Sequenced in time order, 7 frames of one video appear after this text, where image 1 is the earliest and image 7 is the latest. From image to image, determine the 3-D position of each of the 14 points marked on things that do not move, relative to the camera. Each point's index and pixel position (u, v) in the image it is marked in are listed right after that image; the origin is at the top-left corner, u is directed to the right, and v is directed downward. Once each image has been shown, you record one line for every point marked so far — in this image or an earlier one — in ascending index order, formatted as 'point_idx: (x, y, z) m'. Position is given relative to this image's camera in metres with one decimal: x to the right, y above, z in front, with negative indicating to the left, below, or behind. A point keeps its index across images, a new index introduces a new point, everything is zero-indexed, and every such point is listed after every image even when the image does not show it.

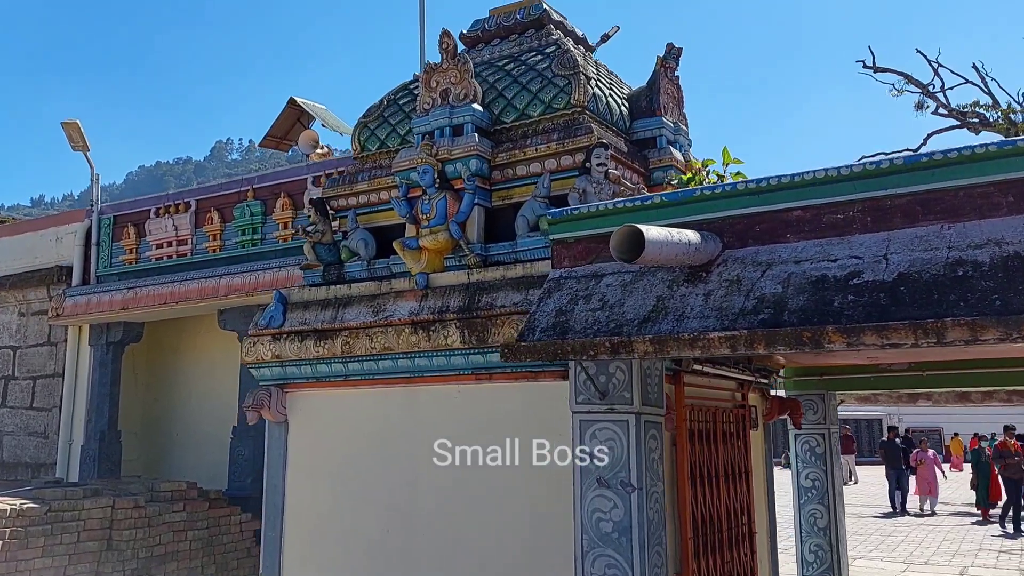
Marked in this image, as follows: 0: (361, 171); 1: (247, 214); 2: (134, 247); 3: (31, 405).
0: (-0.7, +0.5, +3.9) m
1: (-2.2, +0.6, +7.3) m
2: (-3.5, +0.4, +8.1) m
3: (-4.7, -1.1, +8.5) m
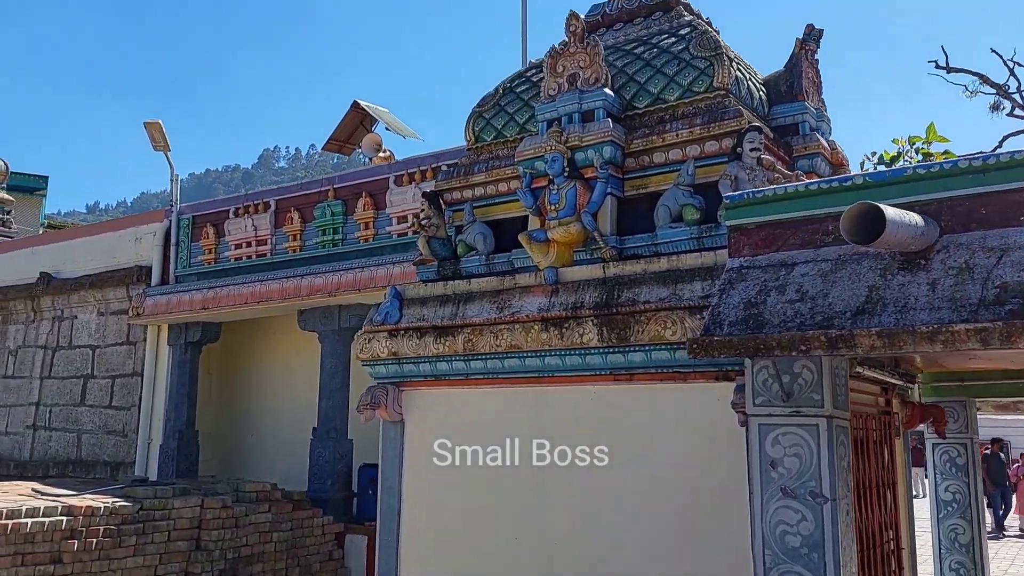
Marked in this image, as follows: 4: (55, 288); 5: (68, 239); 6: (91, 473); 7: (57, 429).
0: (-0.1, +0.5, +3.7) m
1: (-1.5, +0.6, +7.2) m
2: (-2.8, +0.4, +8.1) m
3: (-3.9, -1.1, +8.6) m
4: (-4.8, 0.0, +9.2) m
5: (-4.8, +0.5, +9.5) m
6: (-4.1, -1.8, +8.5) m
7: (-4.7, -1.4, +9.0) m
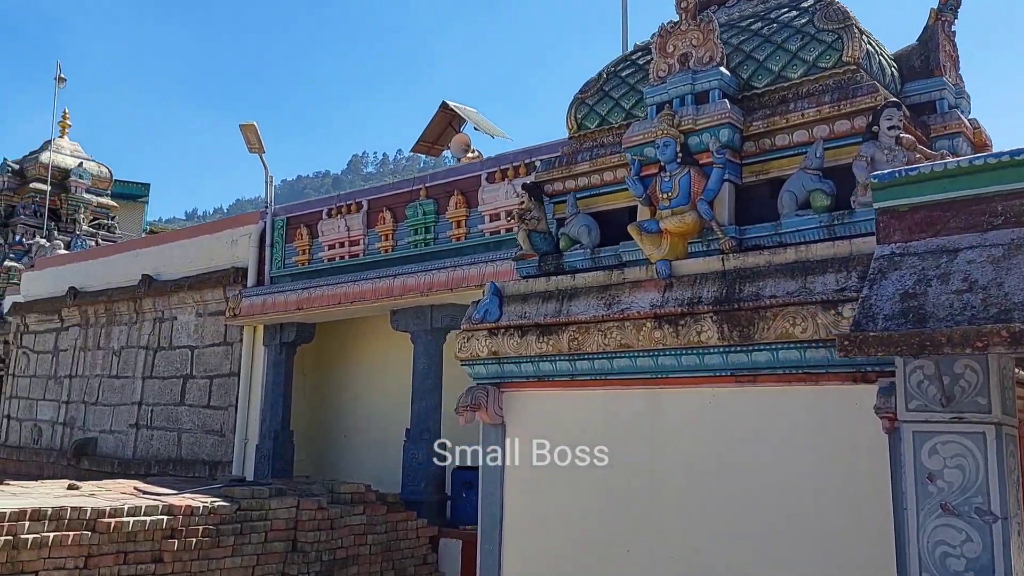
0: (+0.3, +0.6, +3.5) m
1: (-0.8, +0.6, +7.1) m
2: (-1.9, +0.4, +8.1) m
3: (-3.0, -1.2, +8.7) m
4: (-3.8, 0.0, +9.4) m
5: (-3.8, +0.5, +9.7) m
6: (-3.2, -1.8, +8.6) m
7: (-3.7, -1.5, +9.2) m
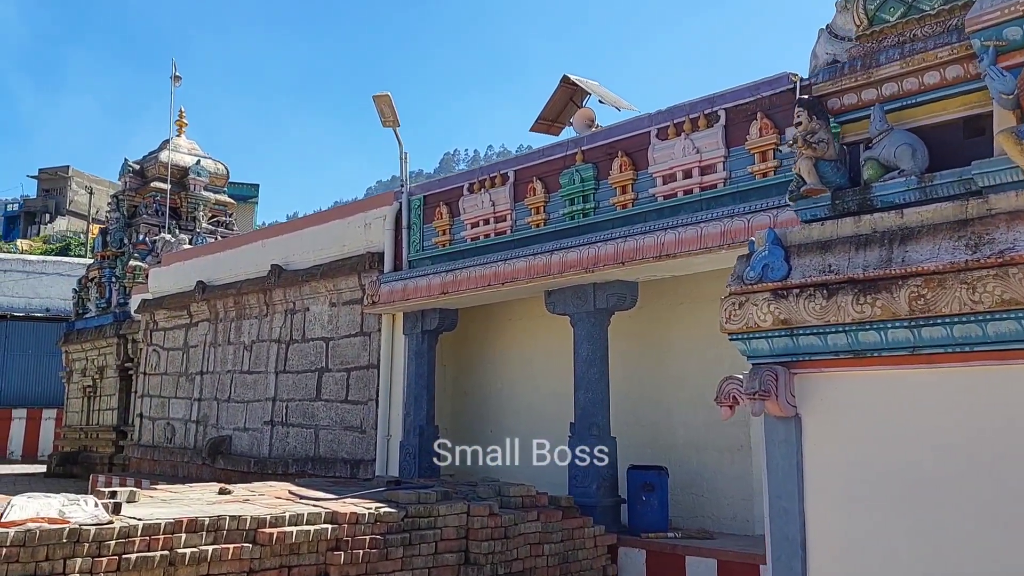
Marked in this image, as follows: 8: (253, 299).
0: (+1.1, +0.7, +2.6) m
1: (+0.5, +0.8, +6.3) m
2: (-0.5, +0.5, +7.4) m
3: (-1.6, -1.0, +8.2) m
4: (-2.3, +0.1, +8.9) m
5: (-2.3, +0.6, +9.2) m
6: (-1.7, -1.7, +8.1) m
7: (-2.2, -1.4, +8.7) m
8: (-2.8, -0.1, +9.6) m
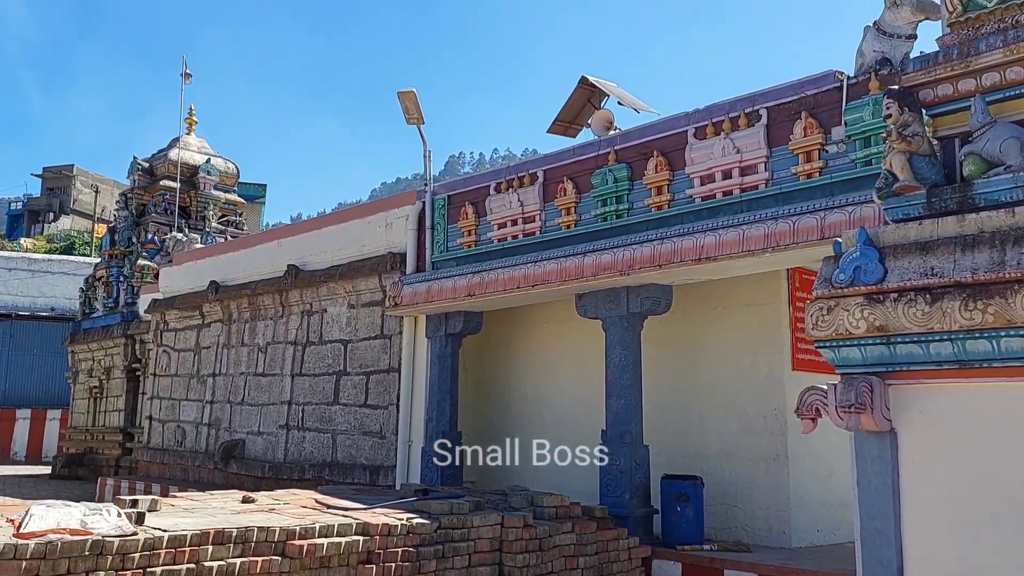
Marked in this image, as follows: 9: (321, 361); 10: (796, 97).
0: (+1.3, +0.7, +2.5) m
1: (+0.7, +0.8, +6.2) m
2: (-0.3, +0.5, +7.3) m
3: (-1.3, -1.1, +8.0) m
4: (-2.1, +0.1, +8.8) m
5: (-2.0, +0.6, +9.1) m
6: (-1.5, -1.7, +7.9) m
7: (-2.0, -1.4, +8.5) m
8: (-2.6, -0.1, +9.4) m
9: (-1.9, -0.7, +8.6) m
10: (+1.7, +1.1, +5.2) m
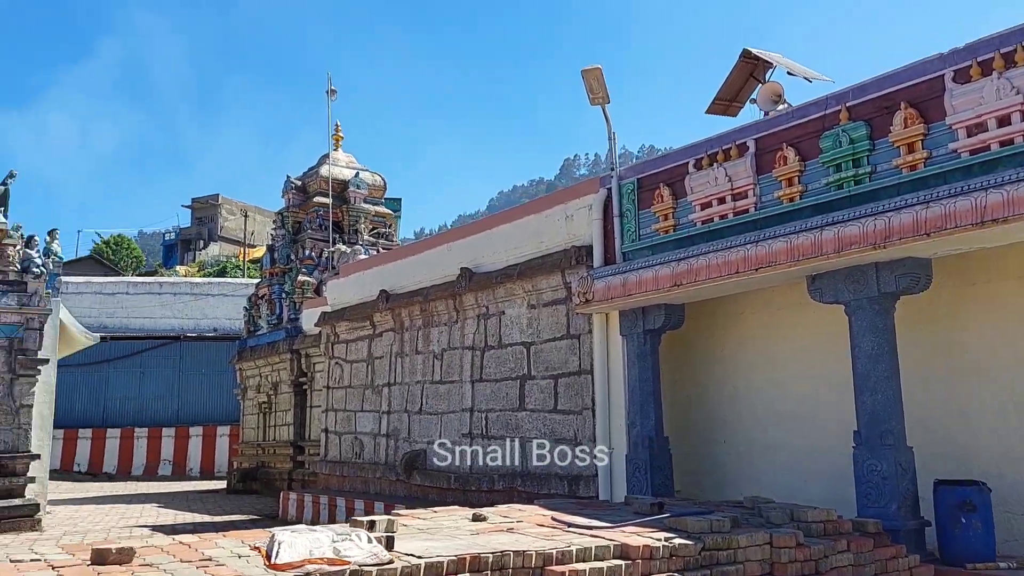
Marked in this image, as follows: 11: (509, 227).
0: (+2.1, +0.9, +1.6) m
1: (+2.0, +0.9, +5.4) m
2: (+1.2, +0.6, +6.6) m
3: (+0.4, -1.0, +7.5) m
4: (-0.3, +0.1, +8.3) m
5: (-0.2, +0.6, +8.6) m
6: (+0.3, -1.7, +7.4) m
7: (-0.1, -1.4, +8.1) m
8: (-0.7, -0.2, +9.0) m
9: (-0.1, -0.7, +8.1) m
10: (+2.9, +1.3, +4.3) m
11: (0.0, +0.6, +8.3) m
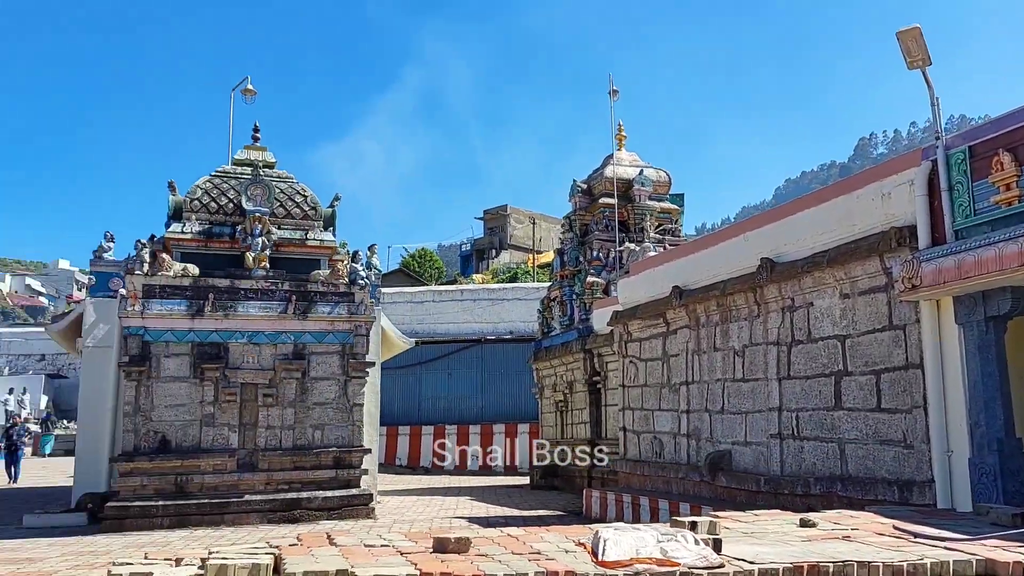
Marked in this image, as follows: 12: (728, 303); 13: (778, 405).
0: (+2.6, +1.0, +0.7) m
1: (+3.7, +1.1, +4.3) m
2: (+3.3, +0.7, +5.7) m
3: (+2.9, -0.9, +6.8) m
4: (+2.5, +0.1, +7.9) m
5: (+2.6, +0.7, +8.1) m
6: (+2.8, -1.6, +6.8) m
7: (+2.6, -1.3, +7.5) m
8: (+2.3, -0.1, +8.7) m
9: (+2.6, -0.6, +7.6) m
10: (+4.1, +1.5, +3.0) m
11: (+2.7, +0.7, +7.7) m
12: (+2.2, -0.2, +8.9) m
13: (+2.5, -1.1, +8.0) m
